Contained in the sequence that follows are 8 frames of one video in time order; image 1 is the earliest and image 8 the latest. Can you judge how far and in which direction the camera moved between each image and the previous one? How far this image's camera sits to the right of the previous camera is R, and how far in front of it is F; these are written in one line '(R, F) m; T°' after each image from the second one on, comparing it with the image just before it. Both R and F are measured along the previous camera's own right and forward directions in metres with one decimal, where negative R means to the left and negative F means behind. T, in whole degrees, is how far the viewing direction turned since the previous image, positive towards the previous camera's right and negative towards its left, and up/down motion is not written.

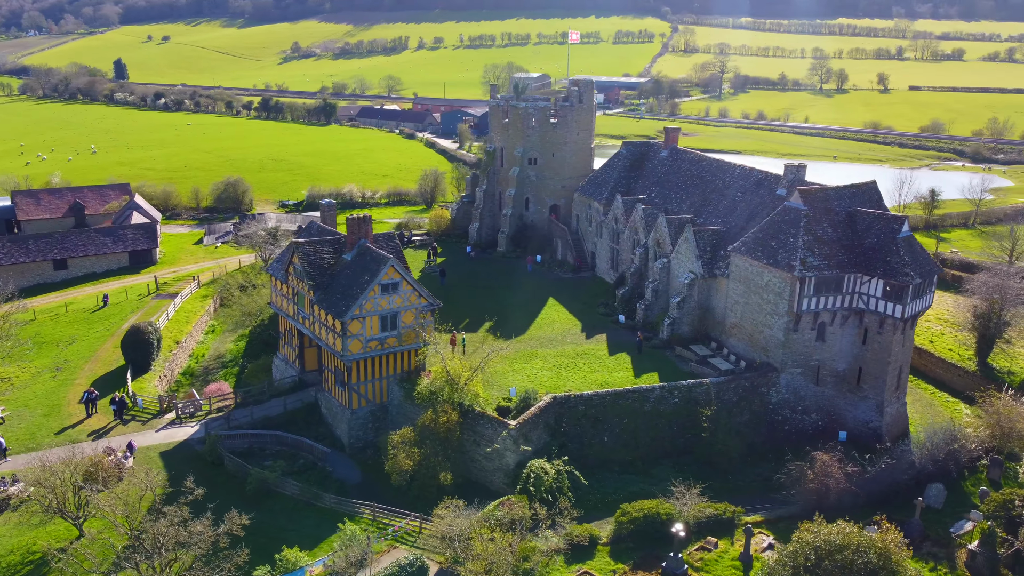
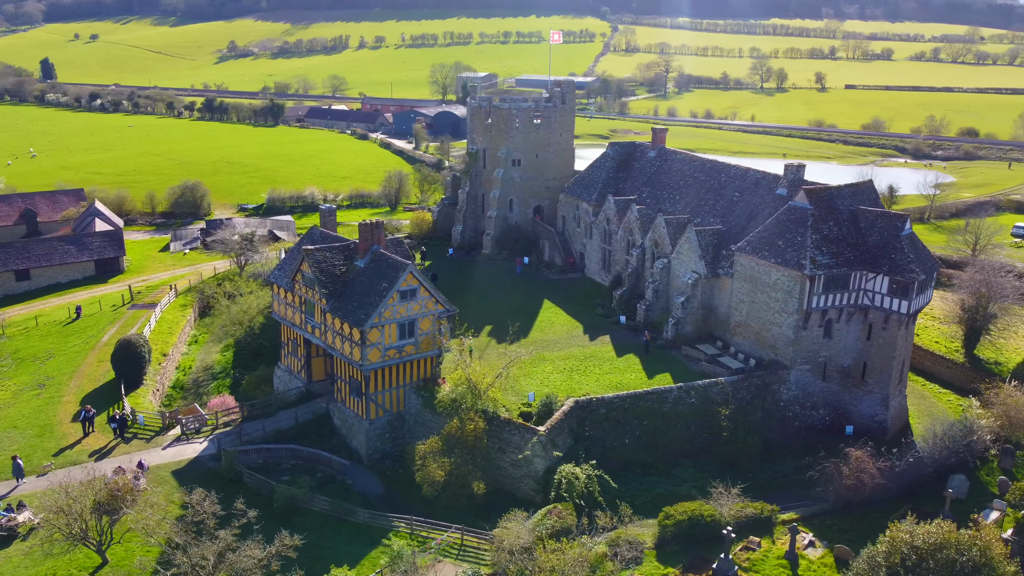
(-3.2, +0.5) m; +4°
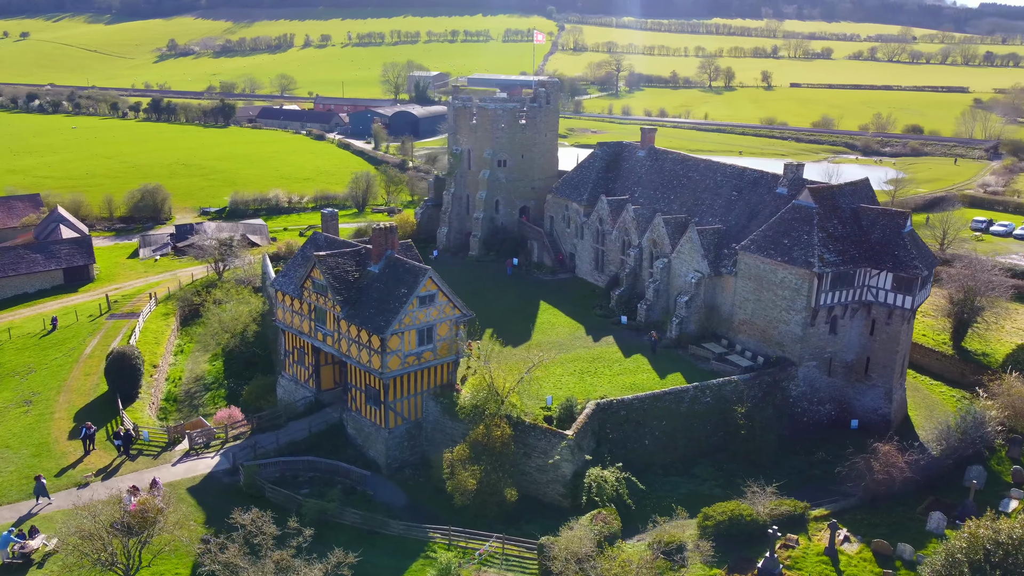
(-2.9, +0.4) m; +4°
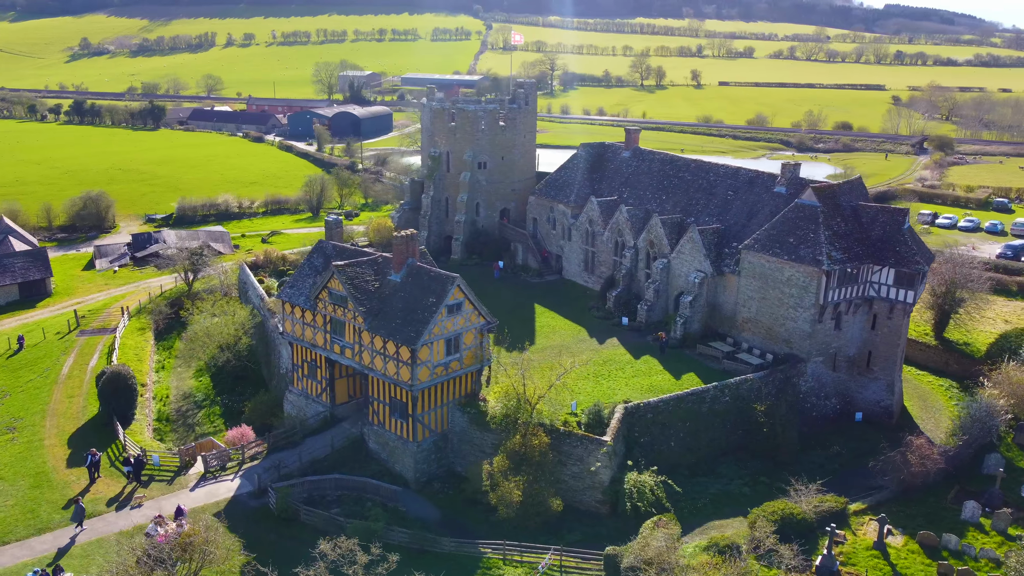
(-3.9, +0.7) m; +5°
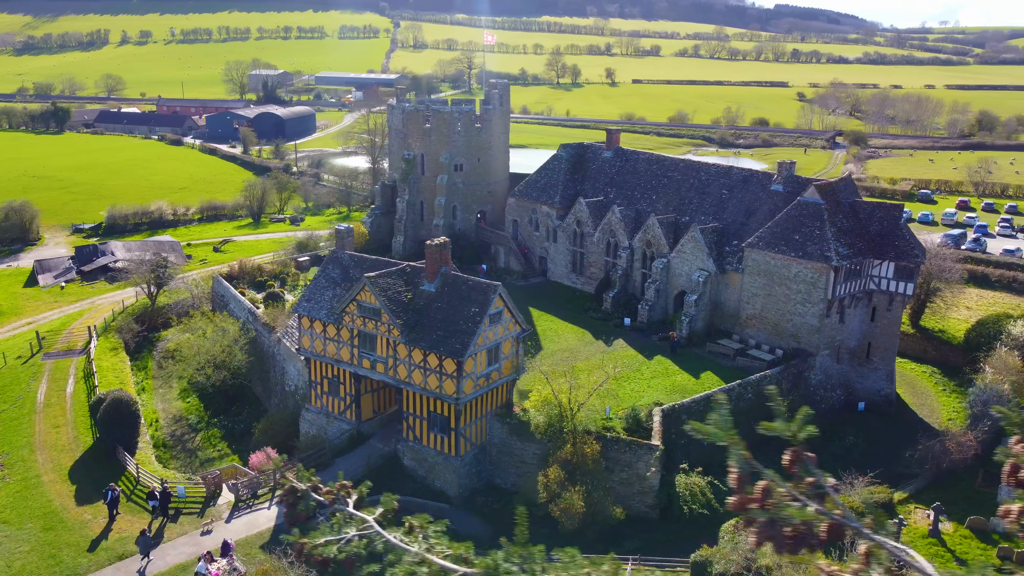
(-4.9, +0.9) m; +6°
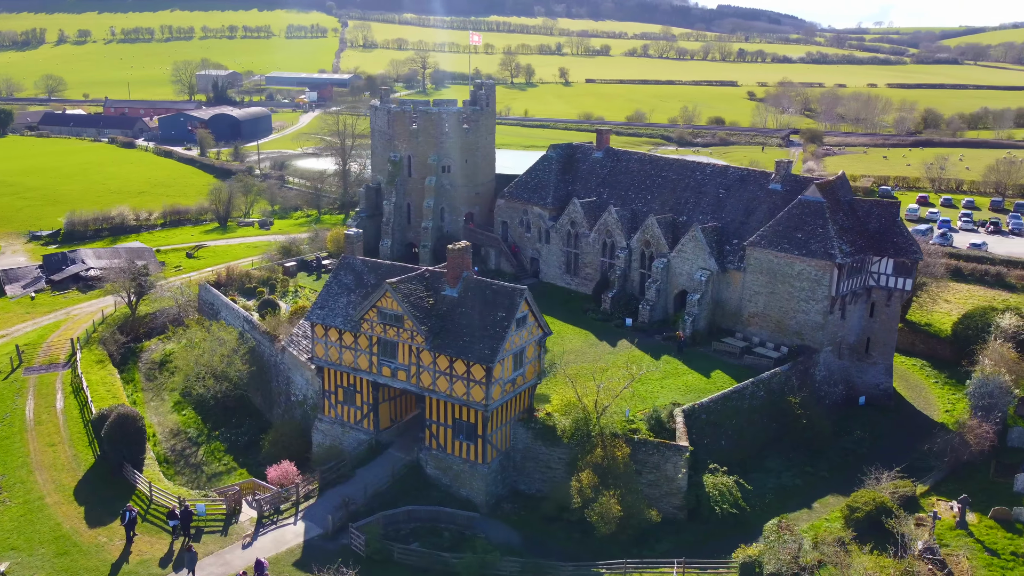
(-2.8, +0.5) m; +4°
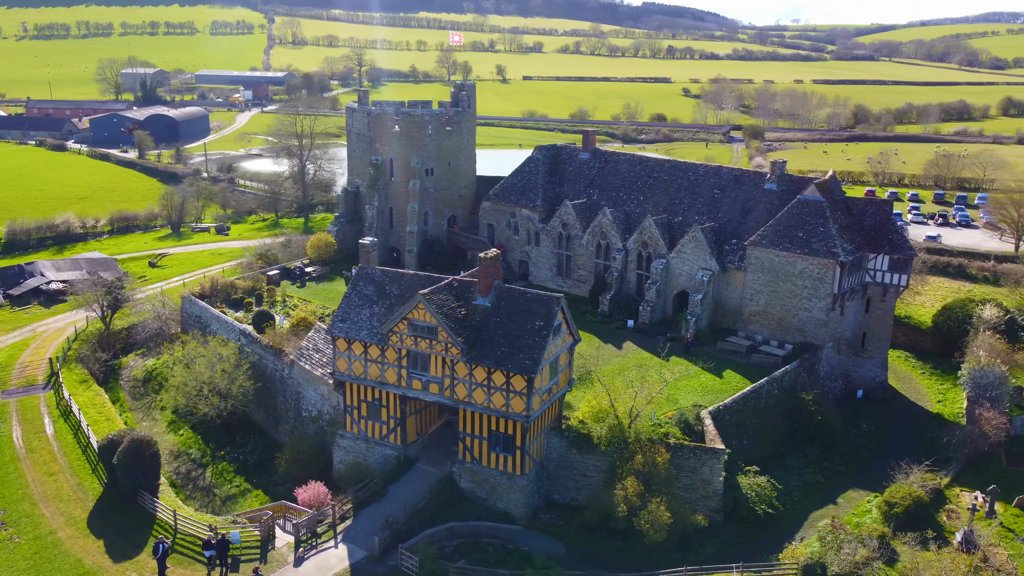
(-3.7, +0.6) m; +5°
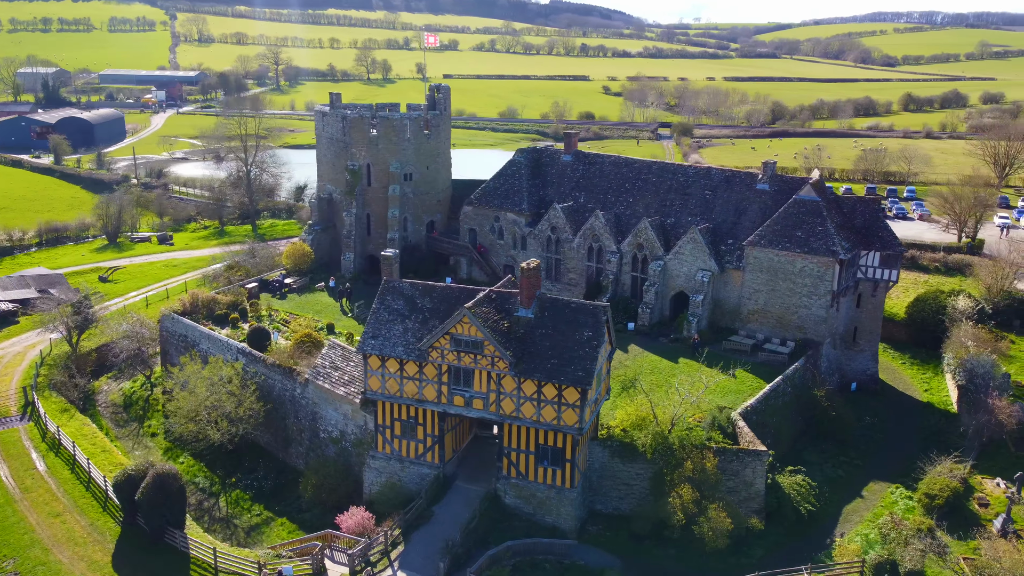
(-4.6, +0.9) m; +6°
